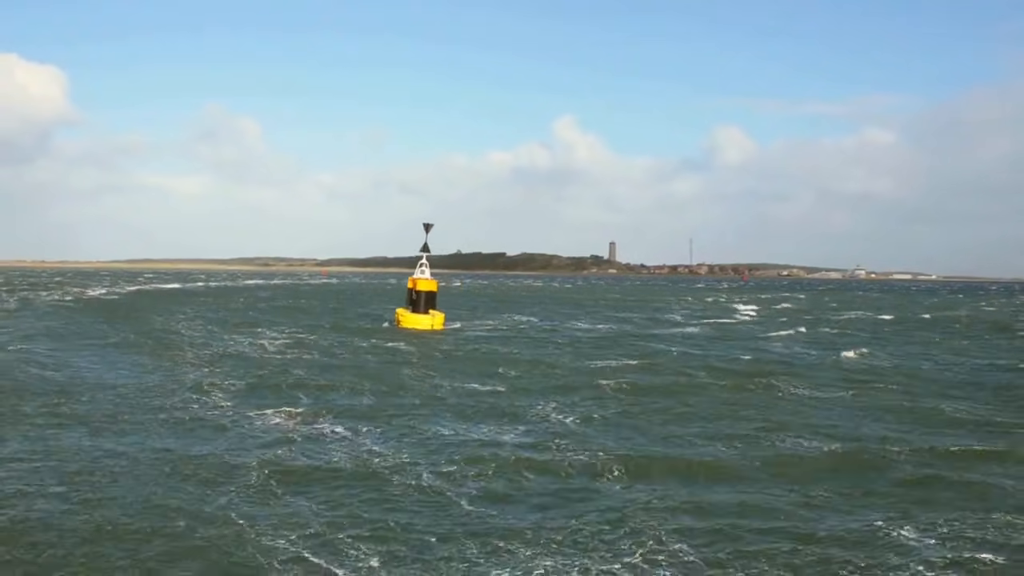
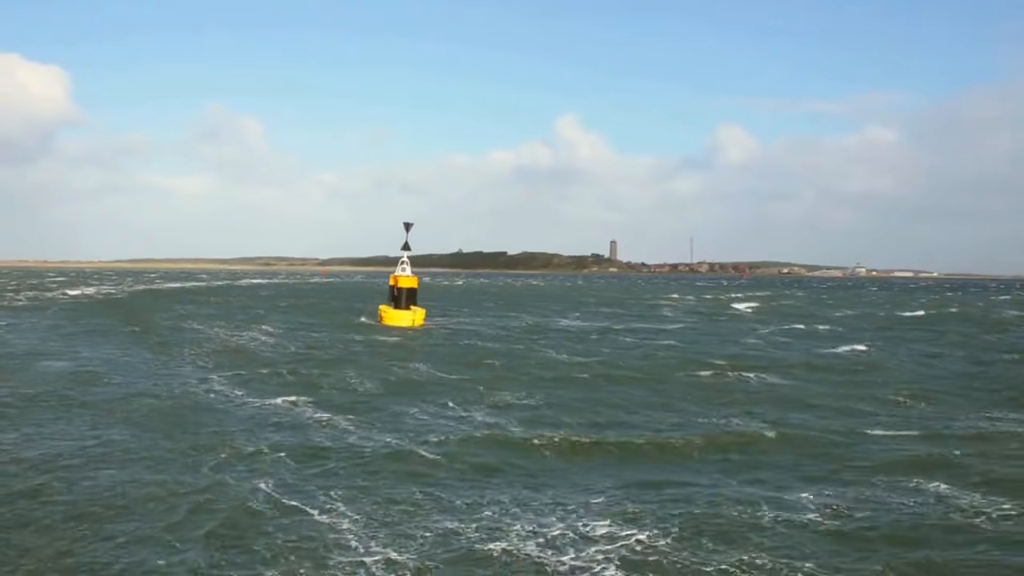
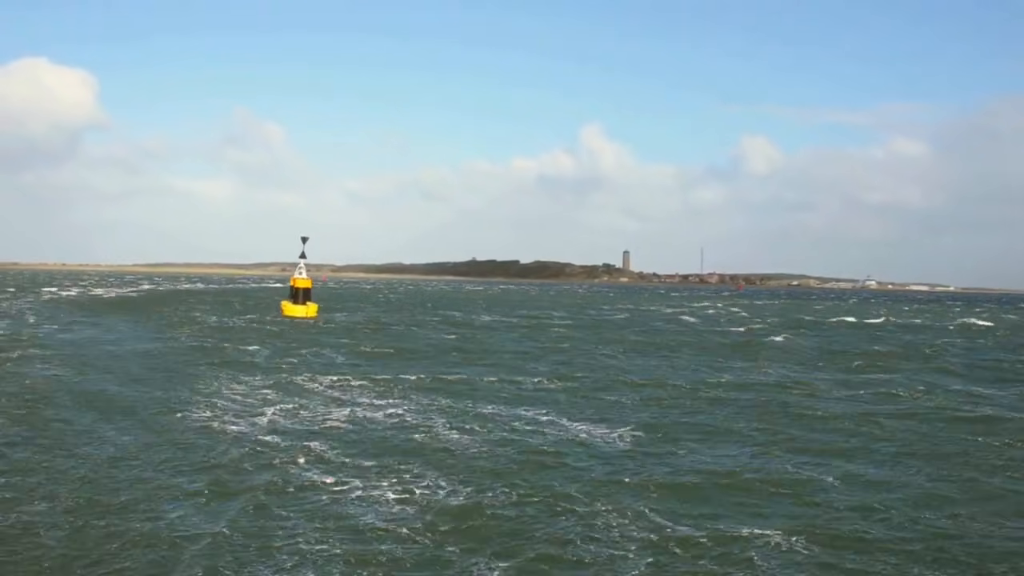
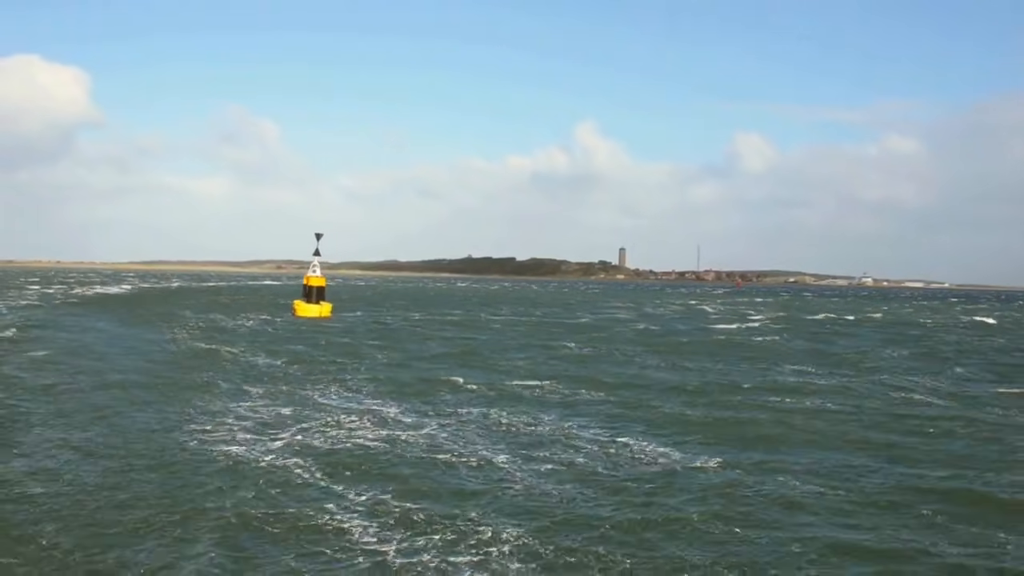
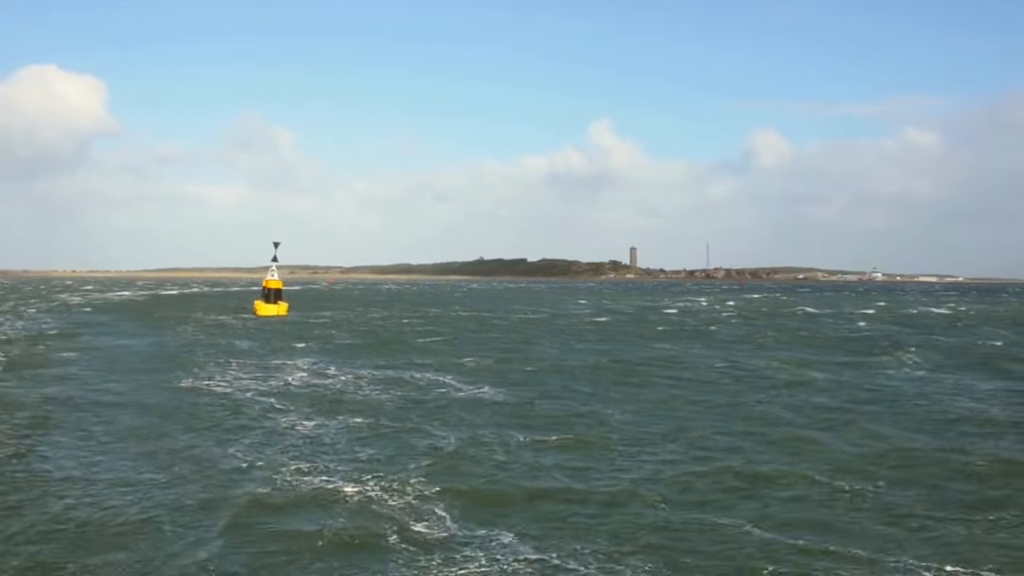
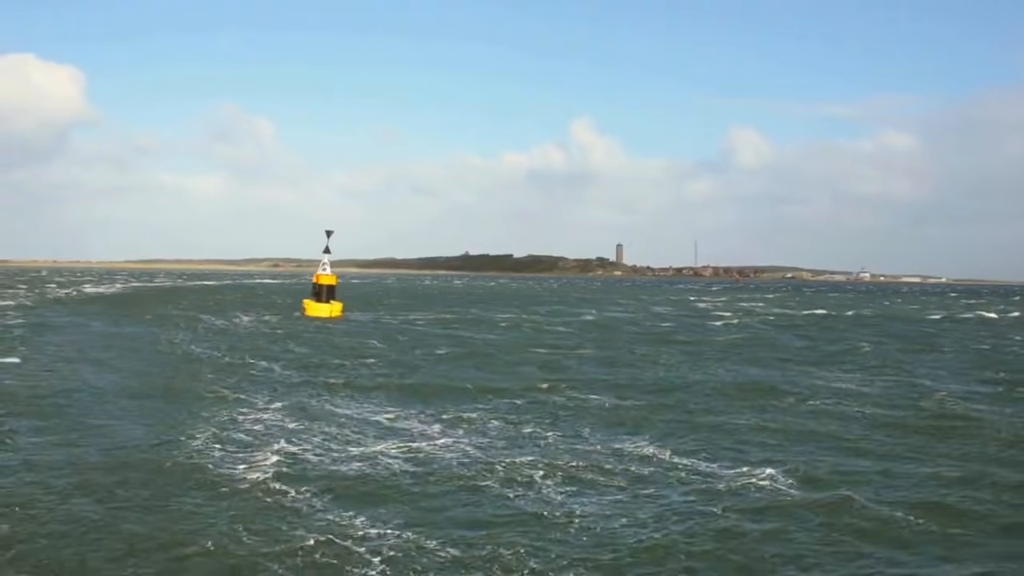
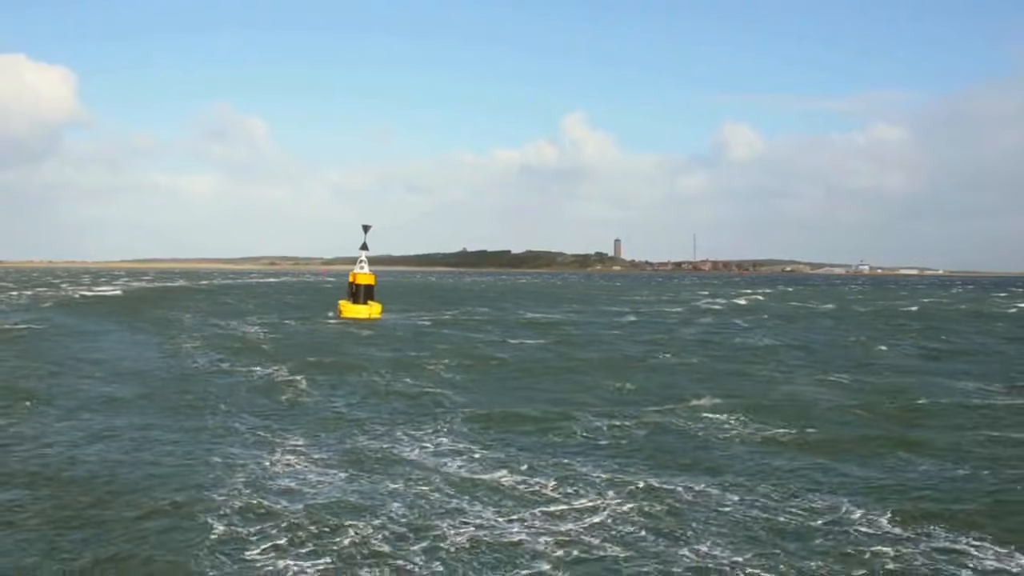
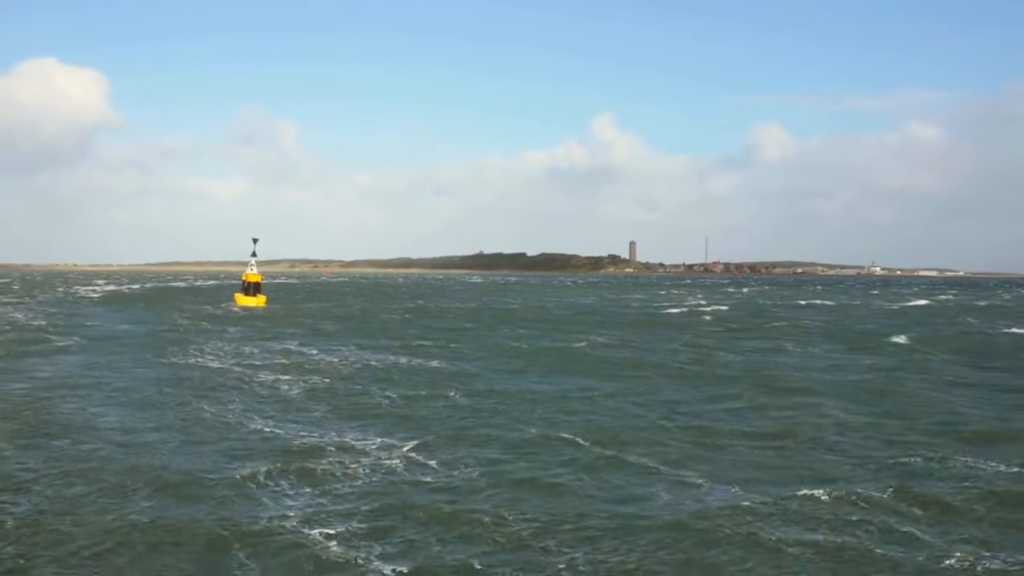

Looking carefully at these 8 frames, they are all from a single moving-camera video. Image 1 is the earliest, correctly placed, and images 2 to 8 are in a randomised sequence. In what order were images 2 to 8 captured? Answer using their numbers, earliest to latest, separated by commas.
2, 7, 6, 4, 3, 5, 8
